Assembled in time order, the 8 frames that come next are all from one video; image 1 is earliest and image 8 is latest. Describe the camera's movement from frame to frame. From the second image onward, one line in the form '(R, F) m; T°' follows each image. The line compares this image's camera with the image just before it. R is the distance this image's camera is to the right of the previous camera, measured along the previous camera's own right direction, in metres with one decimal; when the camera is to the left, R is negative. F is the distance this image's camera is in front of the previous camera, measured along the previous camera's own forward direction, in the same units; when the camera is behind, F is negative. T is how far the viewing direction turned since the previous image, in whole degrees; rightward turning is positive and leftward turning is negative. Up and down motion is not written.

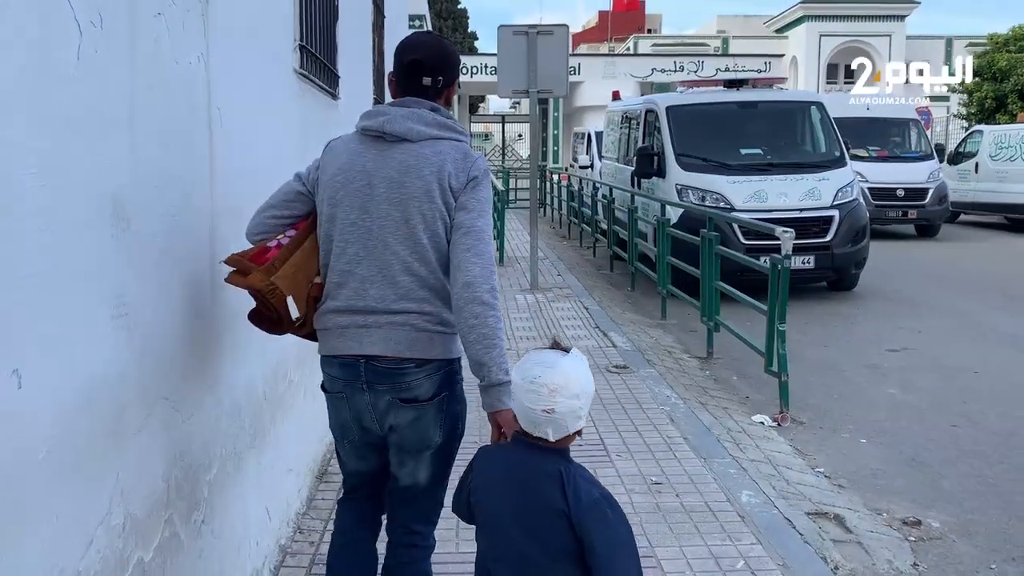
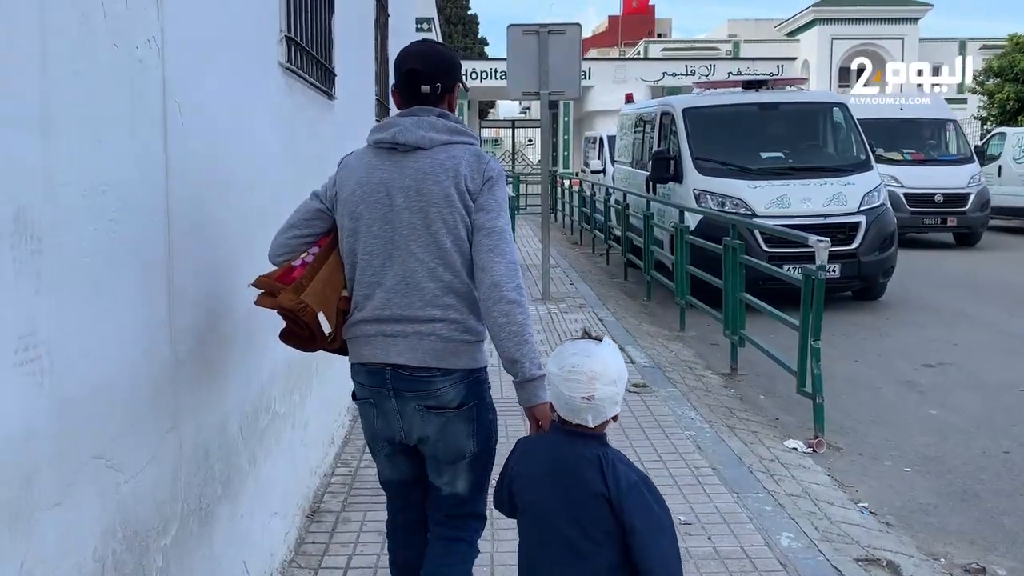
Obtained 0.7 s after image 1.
(0.0, +0.5) m; -1°
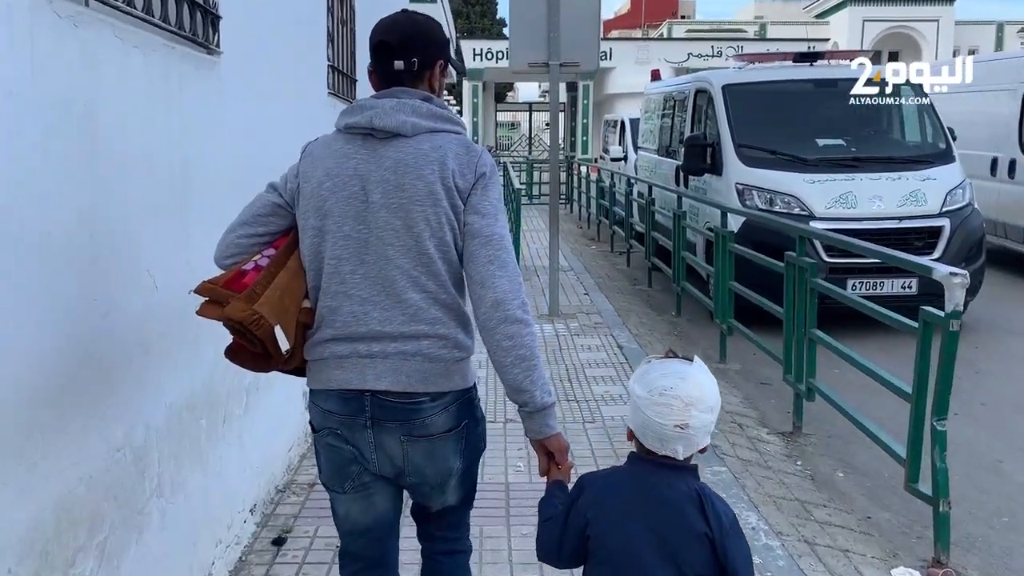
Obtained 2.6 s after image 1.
(+0.2, +1.8) m; -1°
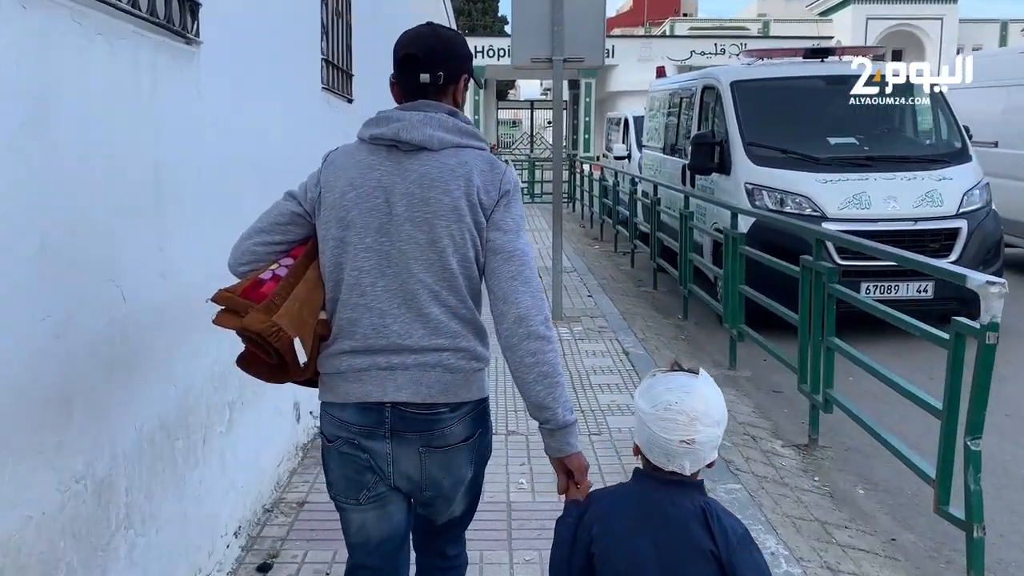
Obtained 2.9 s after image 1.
(0.0, +0.3) m; 0°
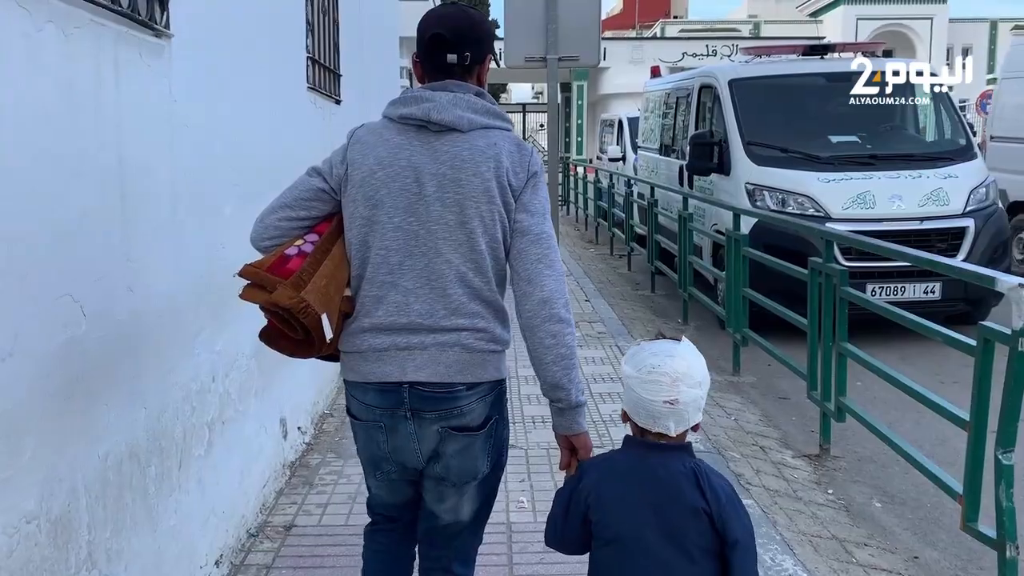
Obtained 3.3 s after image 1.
(0.0, +0.2) m; 0°
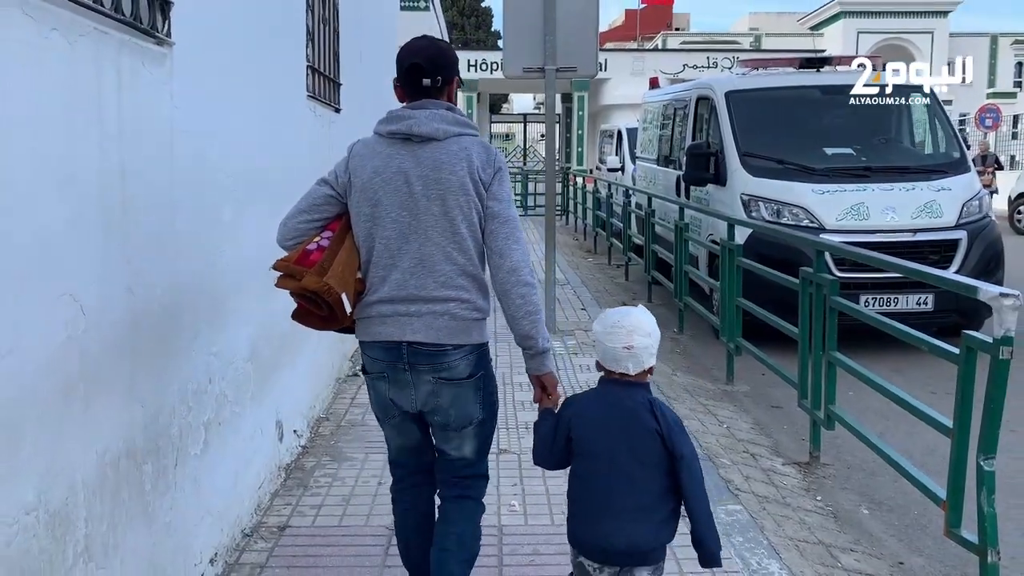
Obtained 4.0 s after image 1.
(0.0, -0.1) m; 0°
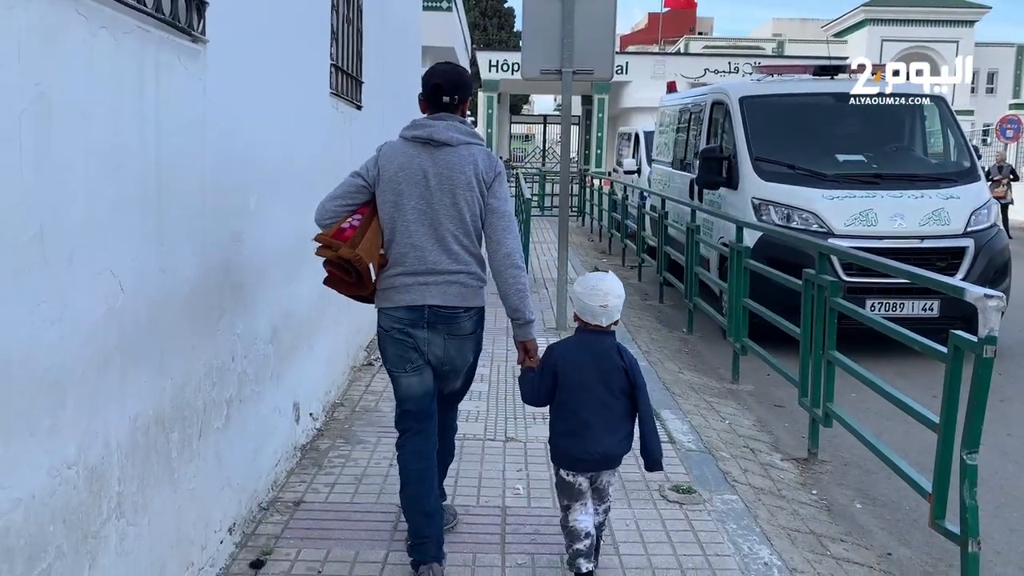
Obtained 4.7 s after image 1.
(0.0, -0.2) m; -1°
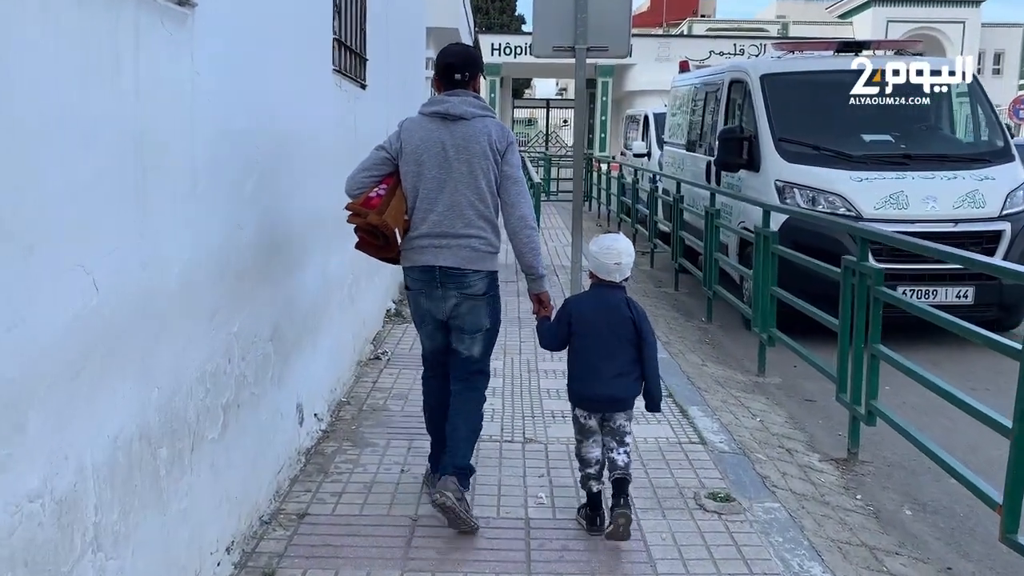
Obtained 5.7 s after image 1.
(-0.1, +0.4) m; 0°
